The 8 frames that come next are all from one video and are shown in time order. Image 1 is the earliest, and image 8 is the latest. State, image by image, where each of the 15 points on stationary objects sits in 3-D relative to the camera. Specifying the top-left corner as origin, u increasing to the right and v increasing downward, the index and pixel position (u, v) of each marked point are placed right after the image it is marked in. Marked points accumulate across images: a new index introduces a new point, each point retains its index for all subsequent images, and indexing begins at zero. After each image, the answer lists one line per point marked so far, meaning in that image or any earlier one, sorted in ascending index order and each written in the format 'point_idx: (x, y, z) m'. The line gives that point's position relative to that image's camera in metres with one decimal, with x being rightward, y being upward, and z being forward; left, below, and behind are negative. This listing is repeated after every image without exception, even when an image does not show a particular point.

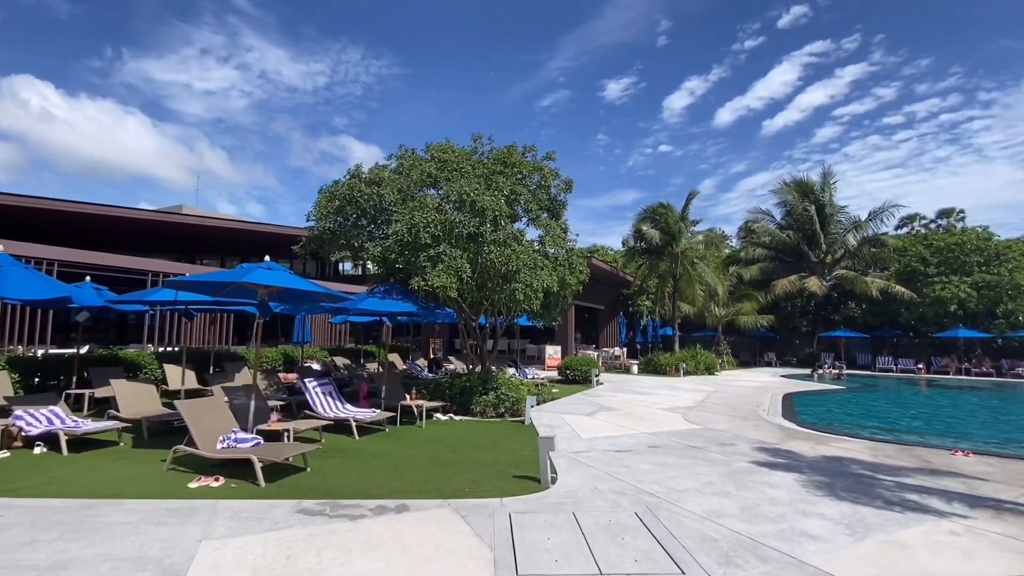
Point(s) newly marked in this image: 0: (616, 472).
0: (+1.4, -2.6, +6.8) m
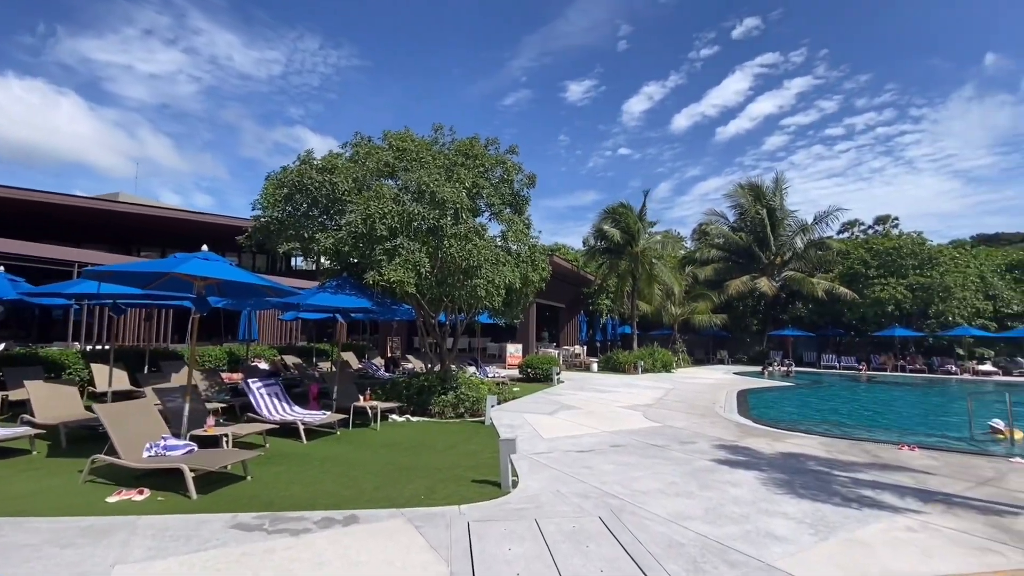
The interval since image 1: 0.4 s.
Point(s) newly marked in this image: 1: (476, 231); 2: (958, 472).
0: (+0.9, -2.5, +6.6) m
1: (-0.7, +1.2, +10.0) m
2: (+6.4, -2.7, +7.0) m
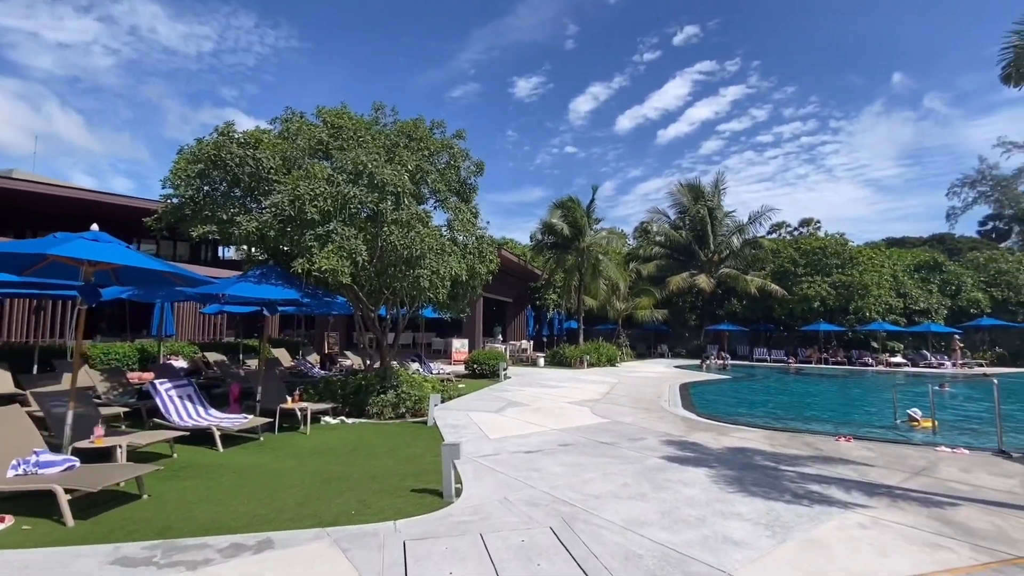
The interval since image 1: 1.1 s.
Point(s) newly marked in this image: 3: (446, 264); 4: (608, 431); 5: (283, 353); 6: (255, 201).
0: (+0.2, -2.4, +6.1) m
1: (-1.8, +1.4, +9.3) m
2: (+5.6, -2.6, +7.2) m
3: (-1.3, +0.5, +9.6) m
4: (+1.8, -2.6, +8.9) m
5: (-7.8, -2.2, +16.6) m
6: (-4.8, +1.7, +9.2) m
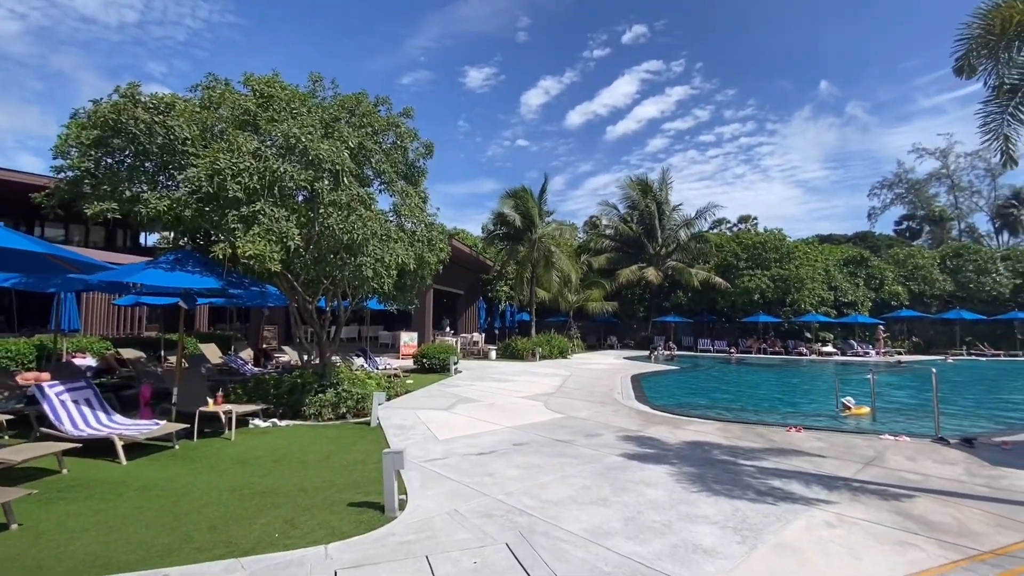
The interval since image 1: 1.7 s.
0: (-0.4, -2.3, +5.6) m
1: (-2.6, +1.5, +8.5) m
2: (+4.9, -2.5, +7.2) m
3: (-2.2, +0.7, +8.8) m
4: (+0.9, -2.4, +8.5) m
5: (-9.4, -1.9, +15.2) m
6: (-5.7, +1.9, +8.0) m
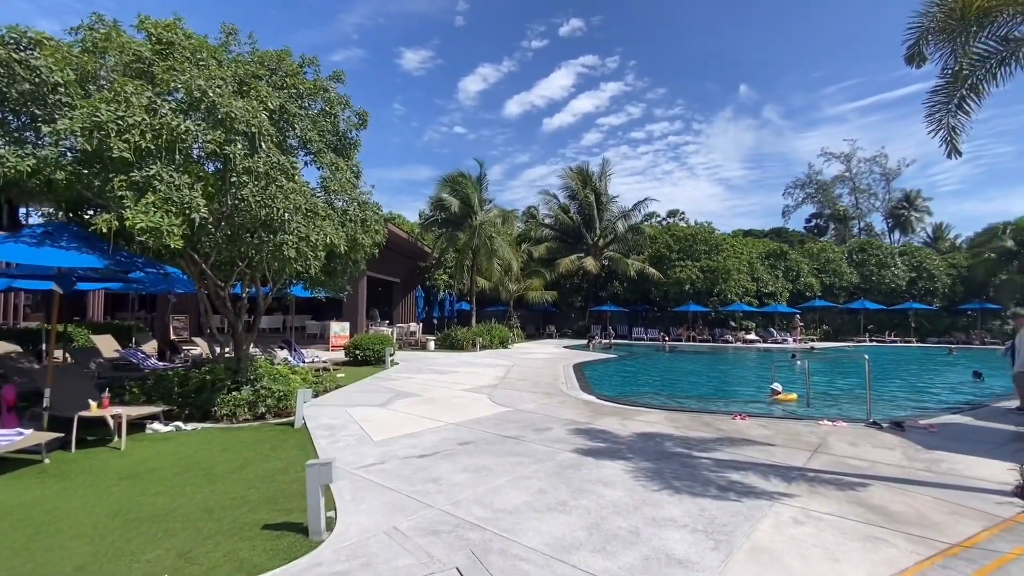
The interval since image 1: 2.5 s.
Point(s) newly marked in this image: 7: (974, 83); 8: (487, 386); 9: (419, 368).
0: (-0.9, -2.1, +4.9) m
1: (-3.5, +1.8, +7.5) m
2: (+4.1, -2.3, +7.2) m
3: (-3.1, +0.9, +7.8) m
4: (0.0, -2.2, +8.0) m
5: (-11.1, -1.4, +13.3) m
6: (-6.4, +2.1, +6.6) m
7: (+5.8, +2.6, +6.0) m
8: (-0.6, -2.3, +11.4) m
9: (-2.9, -2.5, +15.1) m
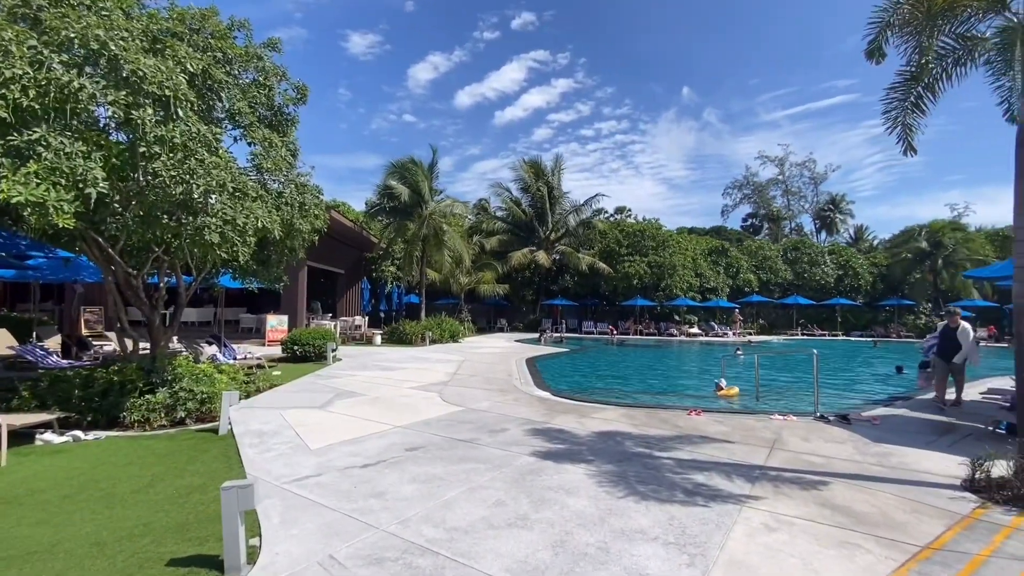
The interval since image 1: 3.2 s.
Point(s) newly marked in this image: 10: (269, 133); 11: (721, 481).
0: (-1.3, -2.0, +4.3) m
1: (-4.1, +2.0, +6.5) m
2: (+3.5, -2.2, +7.2) m
3: (-3.8, +1.1, +7.0) m
4: (-0.8, -2.1, +7.5) m
5: (-12.4, -1.1, +11.6) m
6: (-7.0, +2.3, +5.4) m
7: (+5.3, +2.6, +6.1) m
8: (-1.7, -2.1, +10.8) m
9: (-4.4, -2.2, +14.3) m
10: (-4.3, +2.7, +8.6) m
11: (+2.3, -2.1, +5.3) m
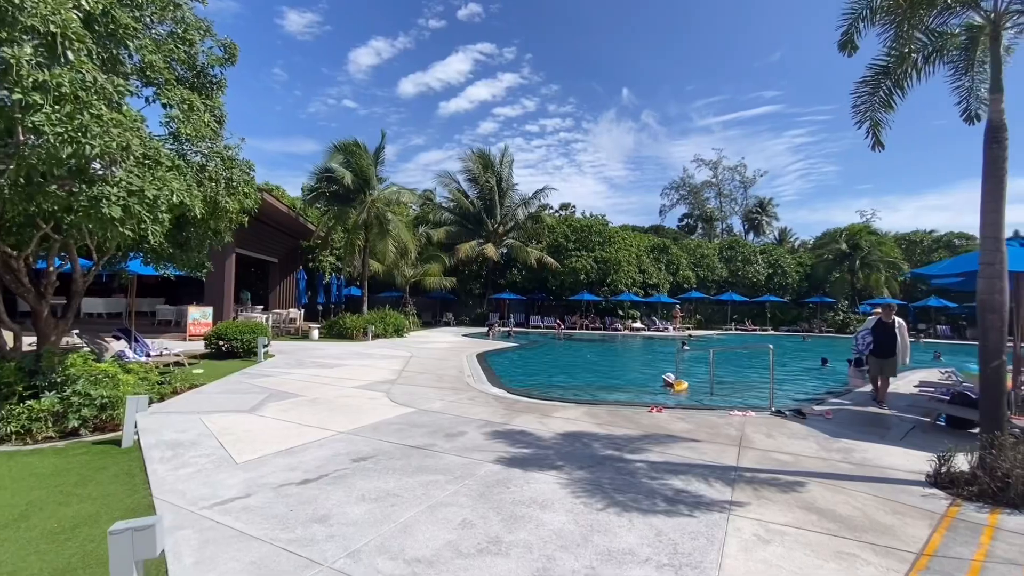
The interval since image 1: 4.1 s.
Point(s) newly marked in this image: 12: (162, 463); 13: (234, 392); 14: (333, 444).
0: (-1.5, -1.9, +3.6) m
1: (-4.5, +2.1, +5.4) m
2: (+2.9, -2.1, +7.0) m
3: (-4.3, +1.3, +5.9) m
4: (-1.3, -1.9, +6.8) m
5: (-13.3, -0.8, +9.5) m
6: (-7.2, +2.5, +3.9) m
7: (+4.9, +2.7, +6.1) m
8: (-2.6, -1.9, +10.0) m
9: (-5.7, -2.0, +13.1) m
10: (-4.9, +2.9, +7.4) m
11: (+1.9, -2.0, +5.0) m
12: (-3.8, -1.9, +5.3) m
13: (-5.2, -1.9, +9.0) m
14: (-2.2, -1.9, +5.9) m
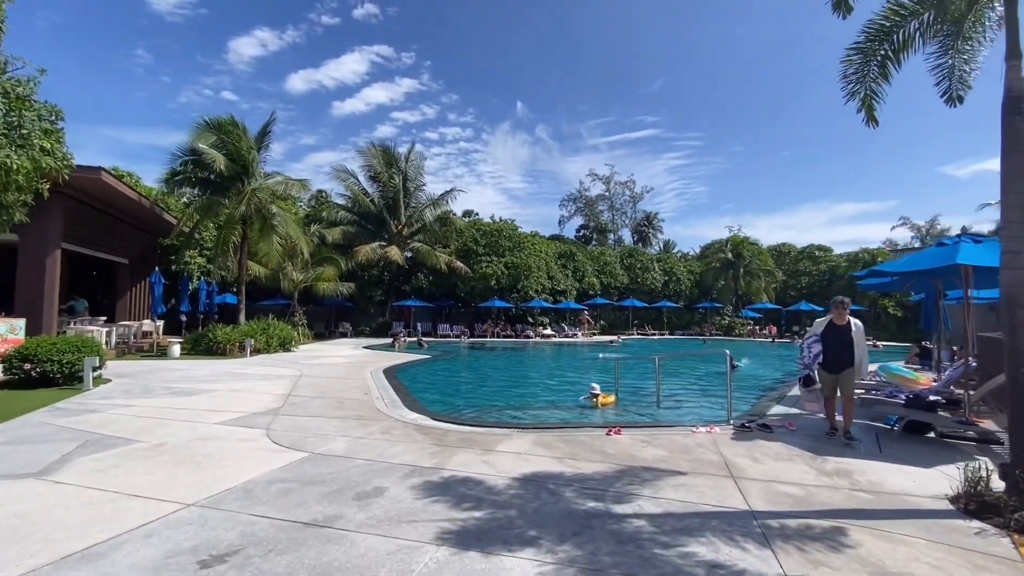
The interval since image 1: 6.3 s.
0: (-1.5, -1.8, +1.6) m
1: (-4.8, +2.2, +2.8) m
2: (+2.1, -2.1, +5.7) m
3: (-4.6, +1.3, +3.3) m
4: (-2.0, -1.9, +4.7) m
5: (-14.3, -0.8, +4.9) m
6: (-7.1, +2.6, +0.8) m
7: (+4.2, +2.7, +5.4) m
8: (-3.9, -2.0, +7.6) m
9: (-7.6, -2.0, +10.0) m
10: (-5.6, +3.0, +4.7) m
11: (+1.6, -1.9, +3.6) m
12: (-4.1, -1.8, +2.8) m
13: (-6.1, -1.9, +6.1) m
14: (-2.6, -1.8, +3.7) m
